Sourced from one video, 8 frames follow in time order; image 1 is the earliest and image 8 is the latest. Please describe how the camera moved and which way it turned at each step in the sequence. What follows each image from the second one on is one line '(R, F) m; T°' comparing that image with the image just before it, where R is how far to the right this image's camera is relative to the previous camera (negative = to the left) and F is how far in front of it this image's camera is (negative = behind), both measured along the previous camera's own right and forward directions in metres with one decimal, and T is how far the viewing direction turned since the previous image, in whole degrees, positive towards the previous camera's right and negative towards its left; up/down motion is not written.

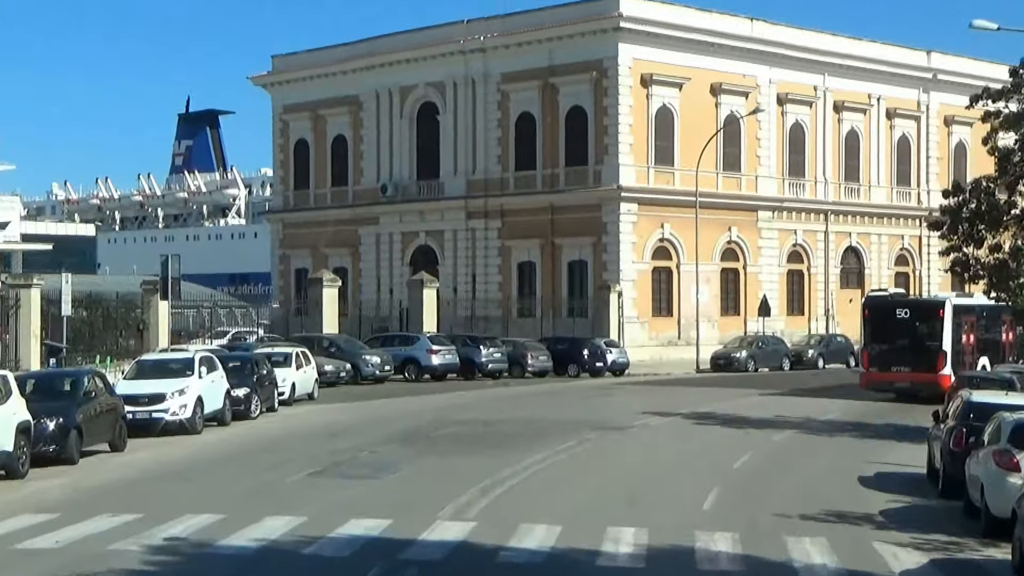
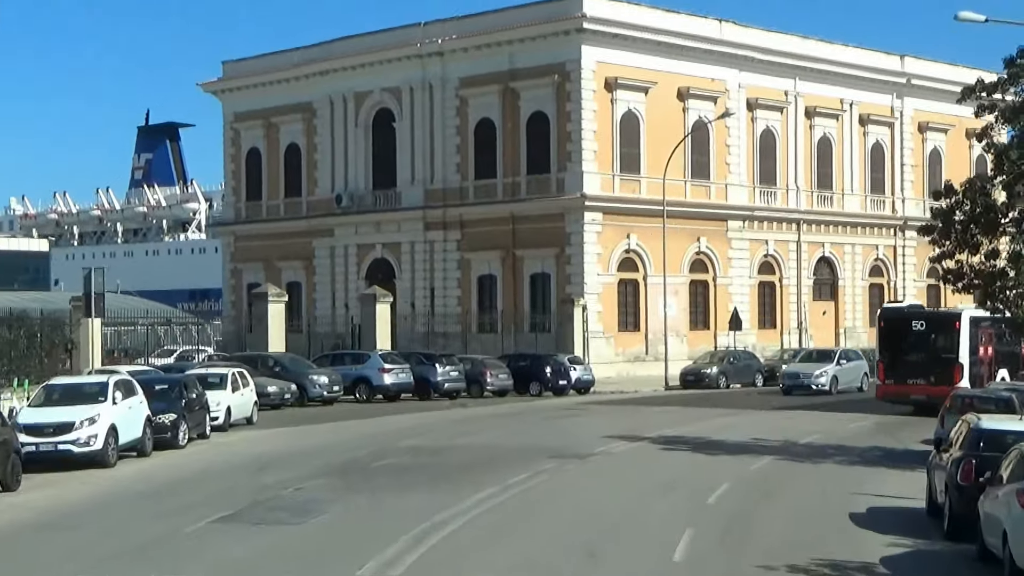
(+0.3, +2.6) m; +1°
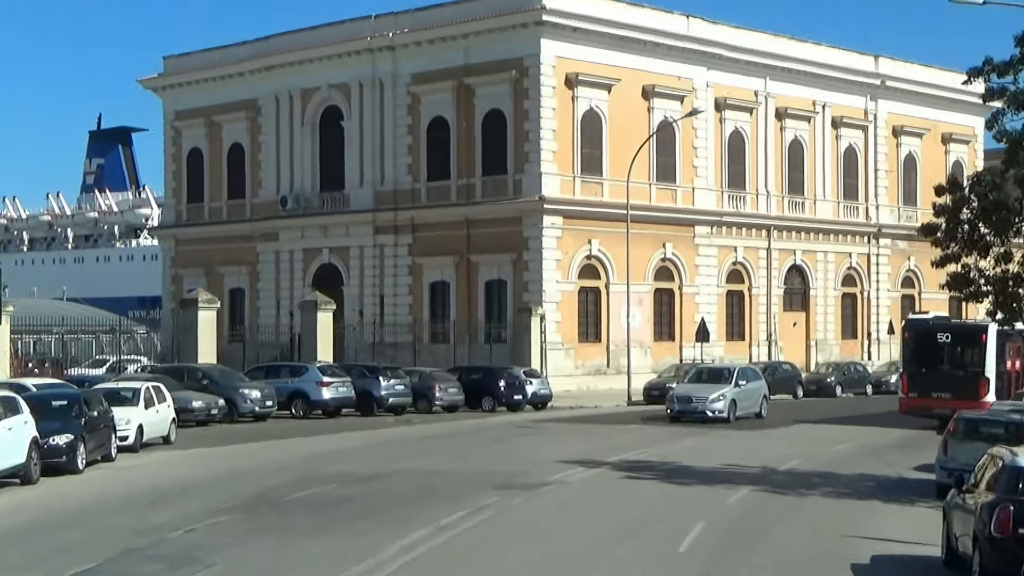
(+0.3, +3.3) m; +1°
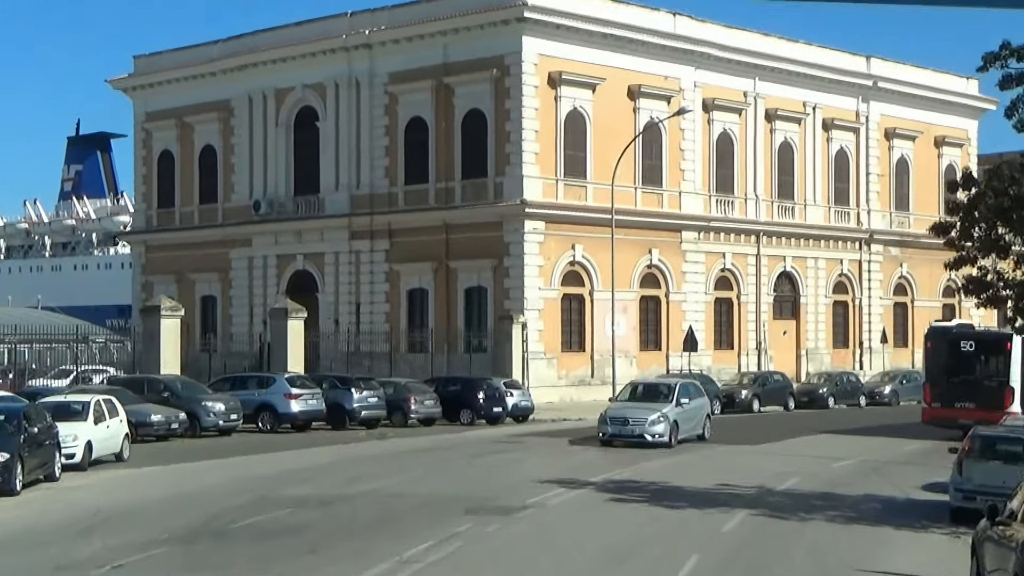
(+0.1, +2.0) m; +1°
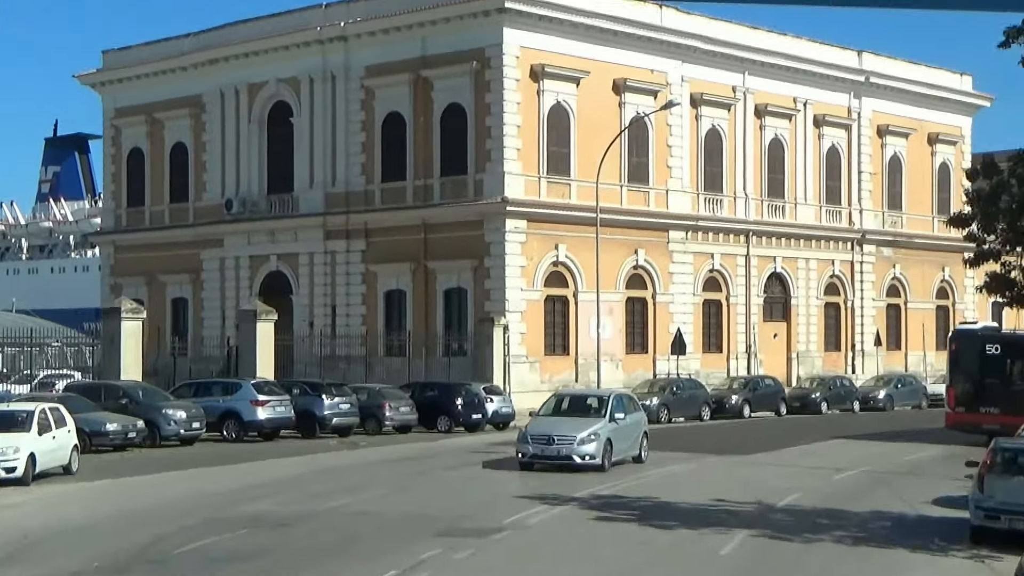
(+0.1, +1.9) m; +1°
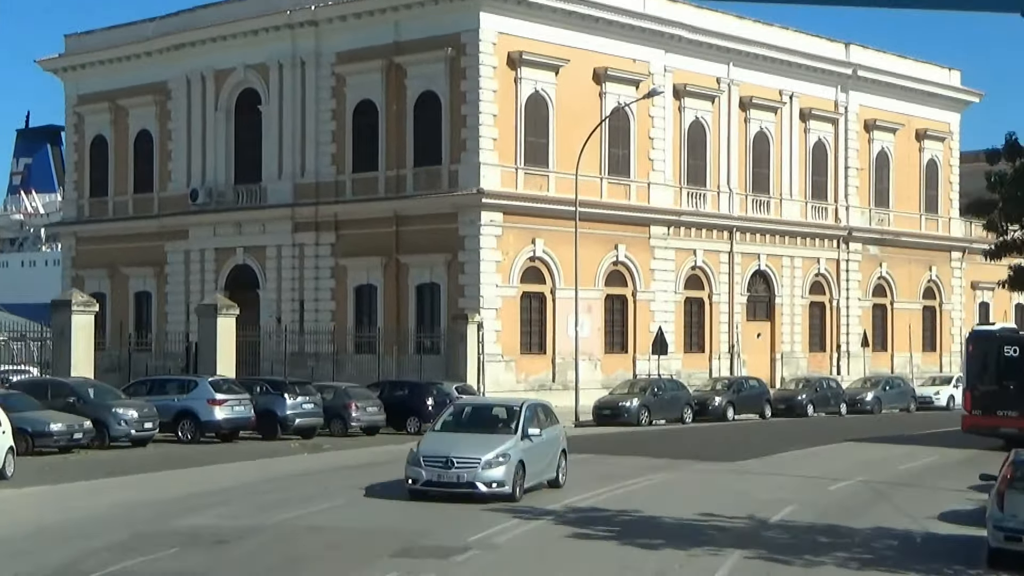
(+0.1, +1.9) m; +1°
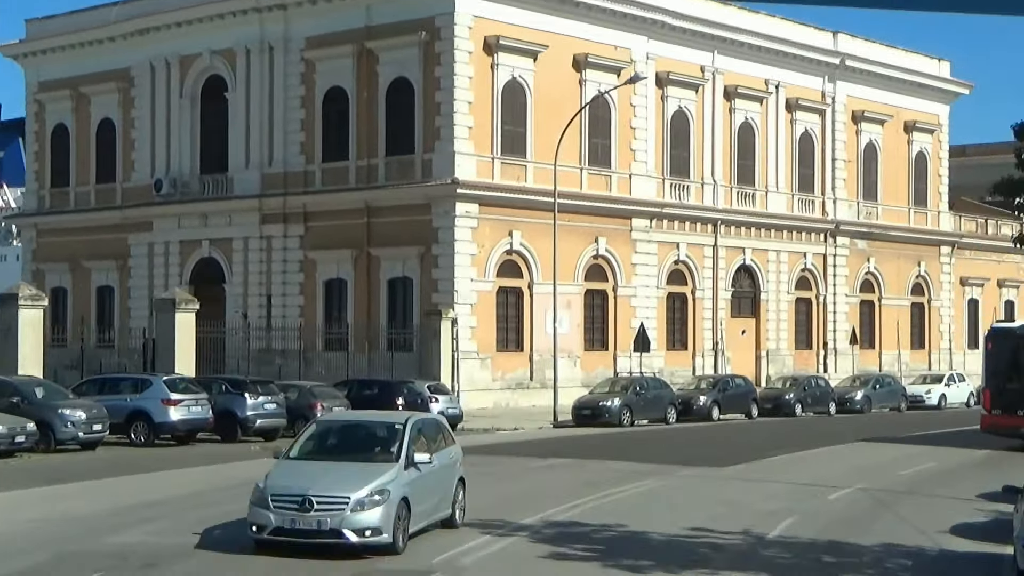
(+0.1, +1.9) m; +1°
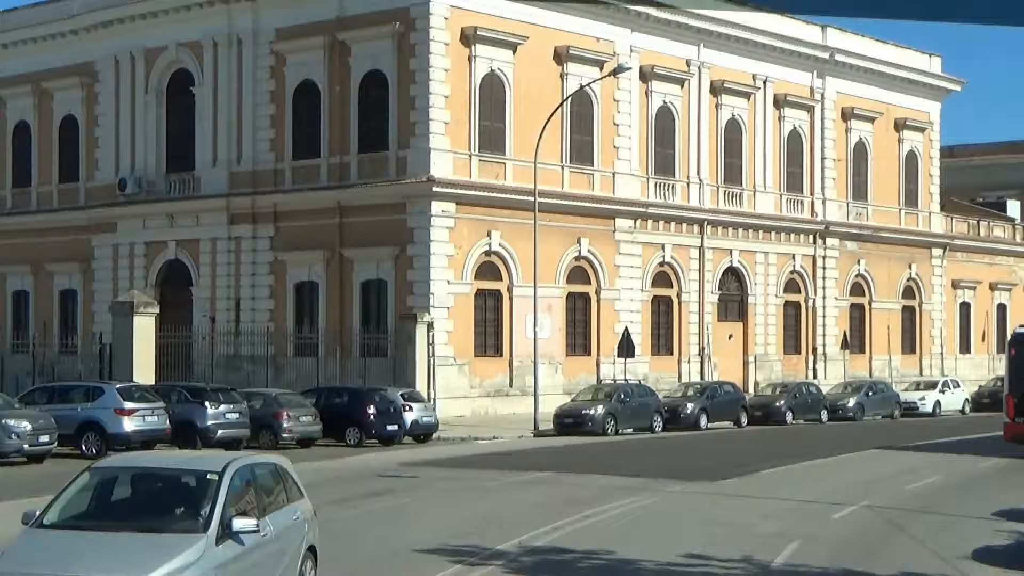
(+0.1, +1.9) m; +1°
